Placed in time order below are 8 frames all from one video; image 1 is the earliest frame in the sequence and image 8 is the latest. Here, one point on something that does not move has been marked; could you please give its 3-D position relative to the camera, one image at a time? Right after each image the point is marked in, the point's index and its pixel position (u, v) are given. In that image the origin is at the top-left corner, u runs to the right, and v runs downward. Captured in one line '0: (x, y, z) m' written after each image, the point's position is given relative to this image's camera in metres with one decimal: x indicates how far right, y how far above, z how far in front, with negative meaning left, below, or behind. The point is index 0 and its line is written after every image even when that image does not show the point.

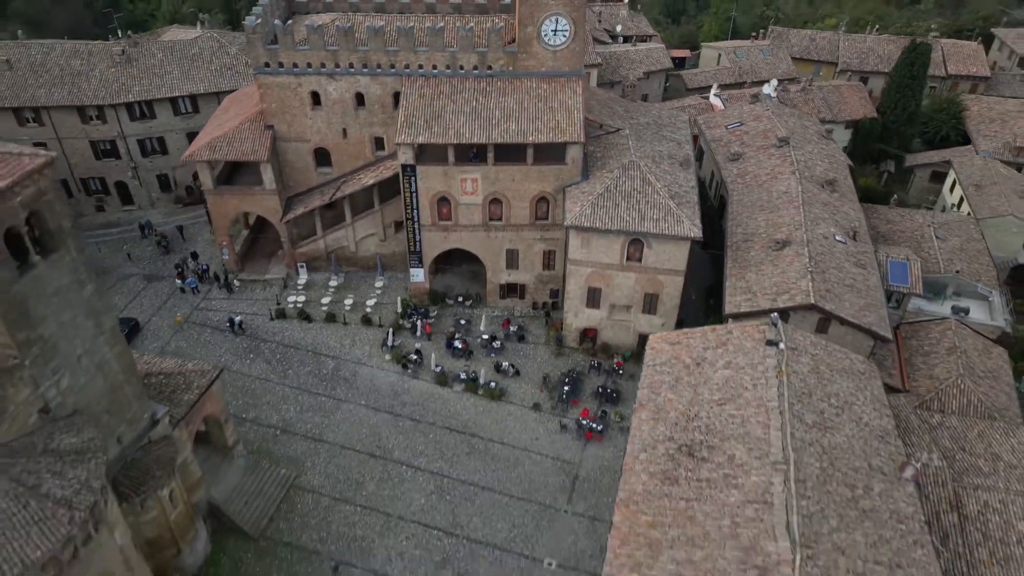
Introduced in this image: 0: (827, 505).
0: (+6.9, -4.8, +17.6) m
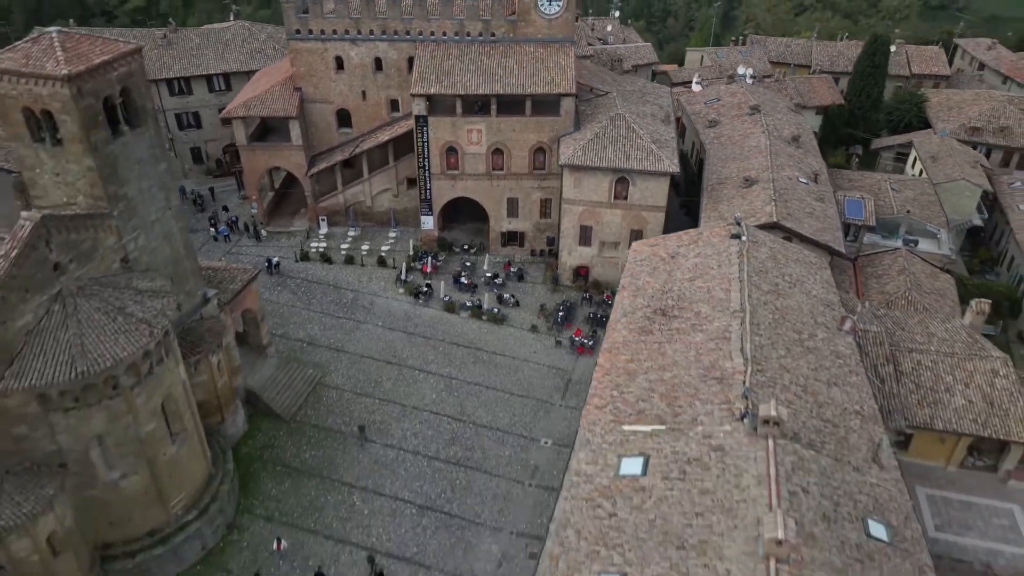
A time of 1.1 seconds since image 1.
0: (+7.0, -1.4, +21.1) m
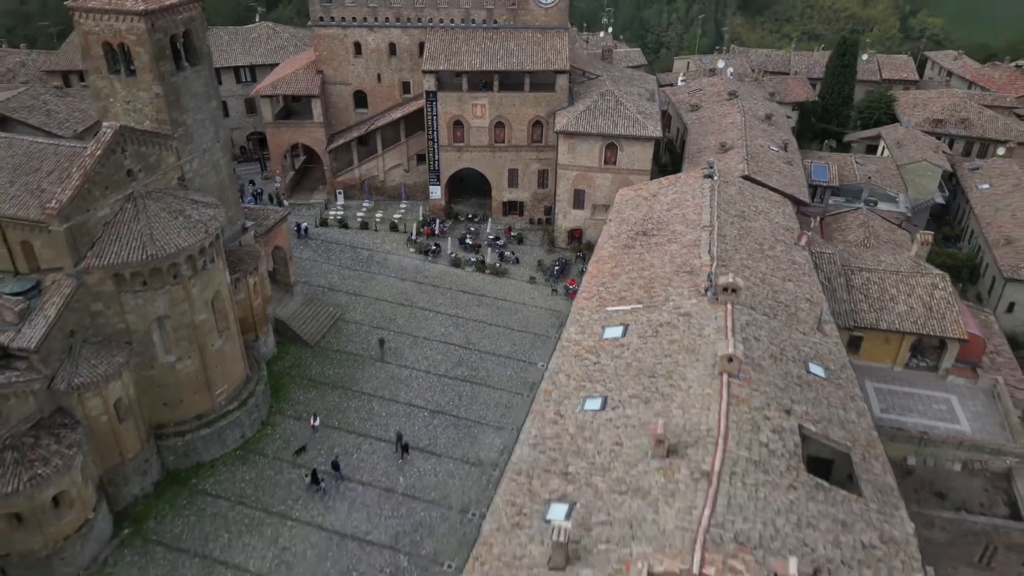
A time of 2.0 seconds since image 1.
0: (+7.0, +1.3, +24.6) m
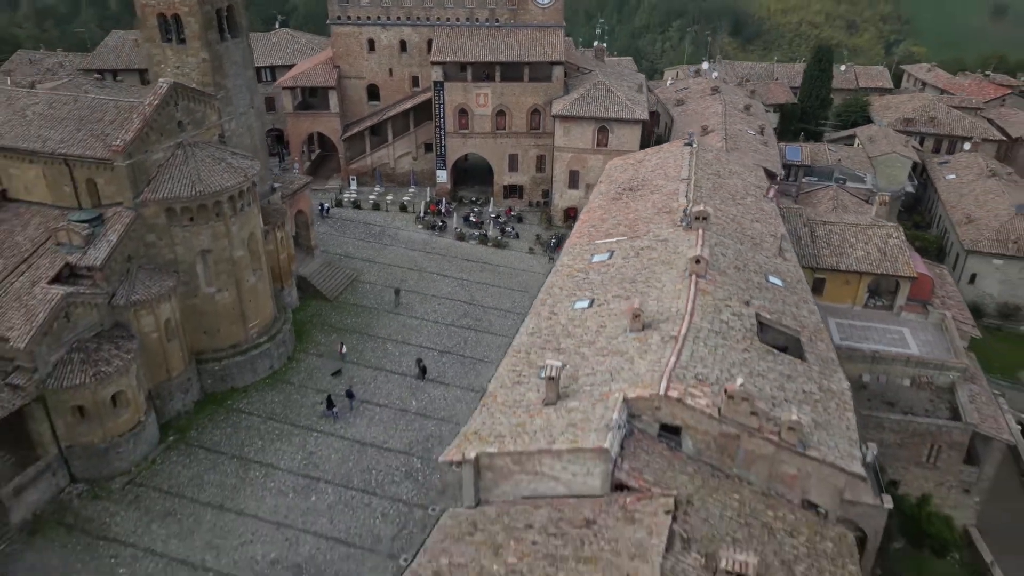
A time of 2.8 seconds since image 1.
0: (+7.0, +3.3, +27.9) m
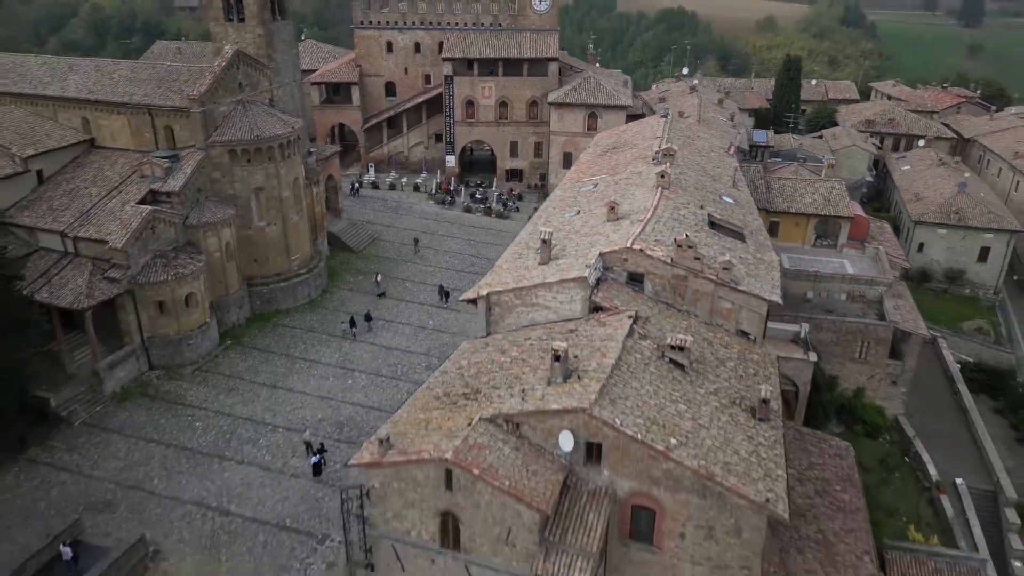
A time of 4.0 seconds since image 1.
0: (+7.1, +5.9, +33.4) m
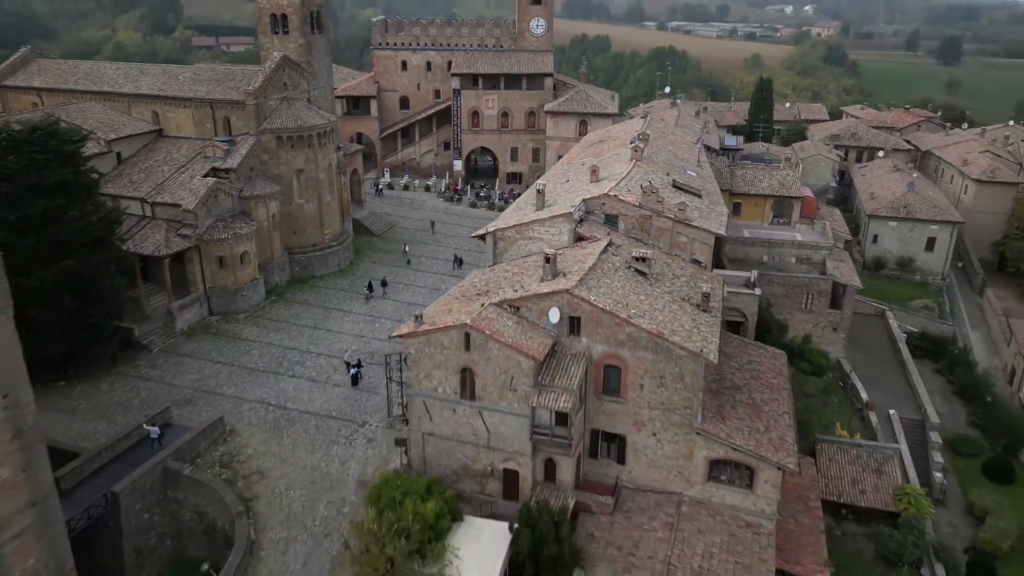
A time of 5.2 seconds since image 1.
0: (+7.1, +7.4, +39.4) m
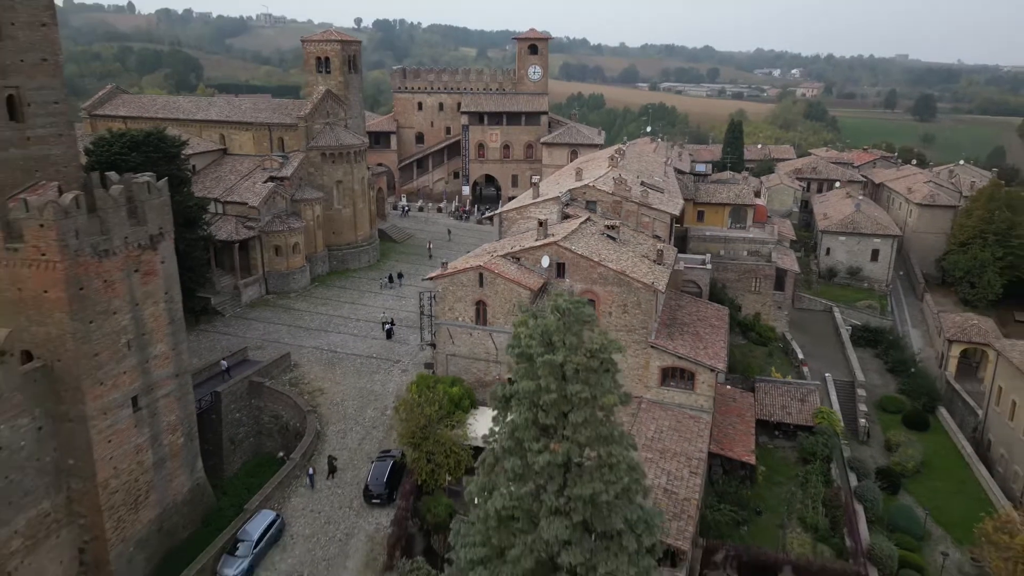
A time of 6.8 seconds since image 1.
0: (+7.2, +7.8, +47.7) m
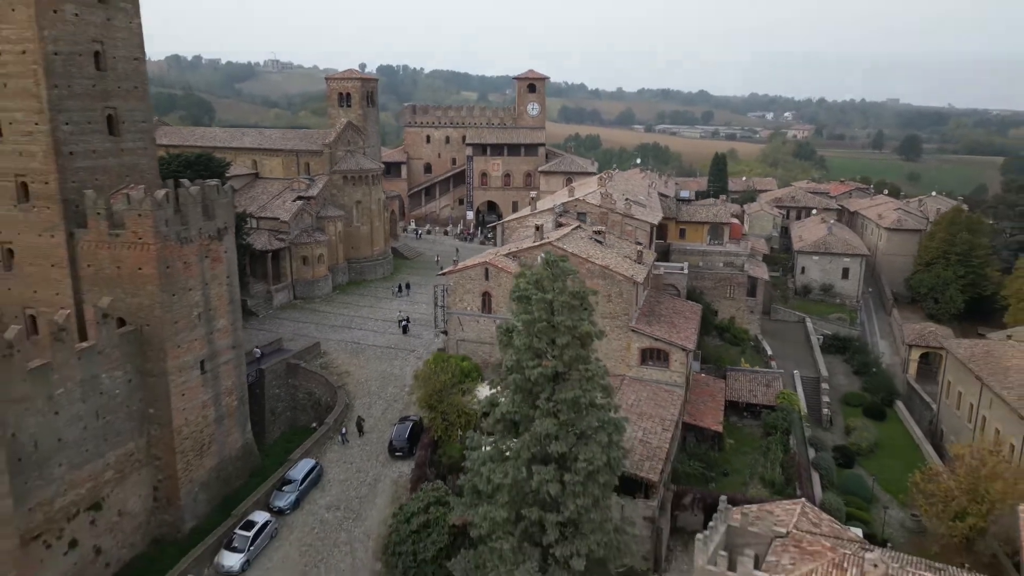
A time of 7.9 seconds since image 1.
0: (+7.2, +7.1, +53.3) m
